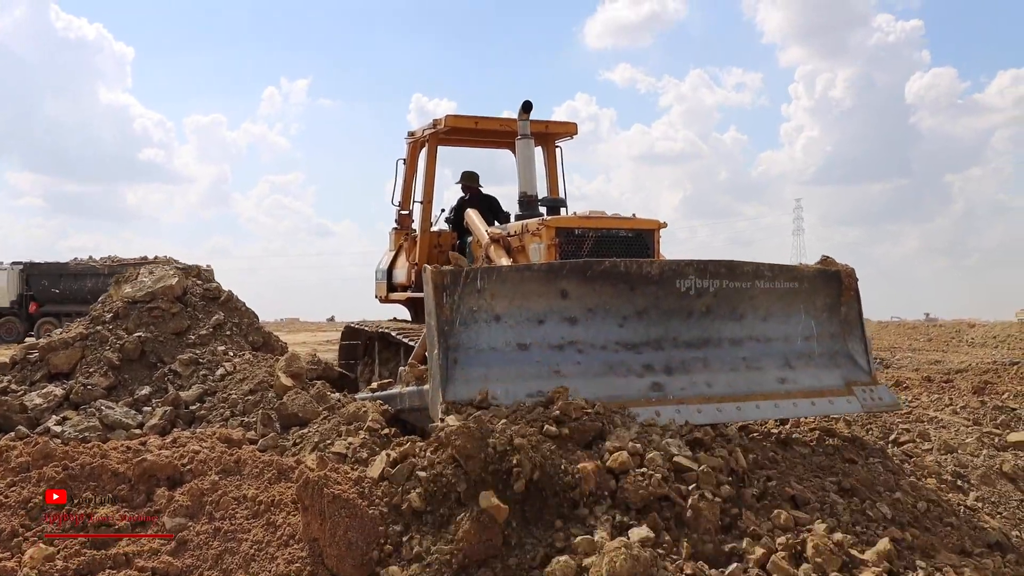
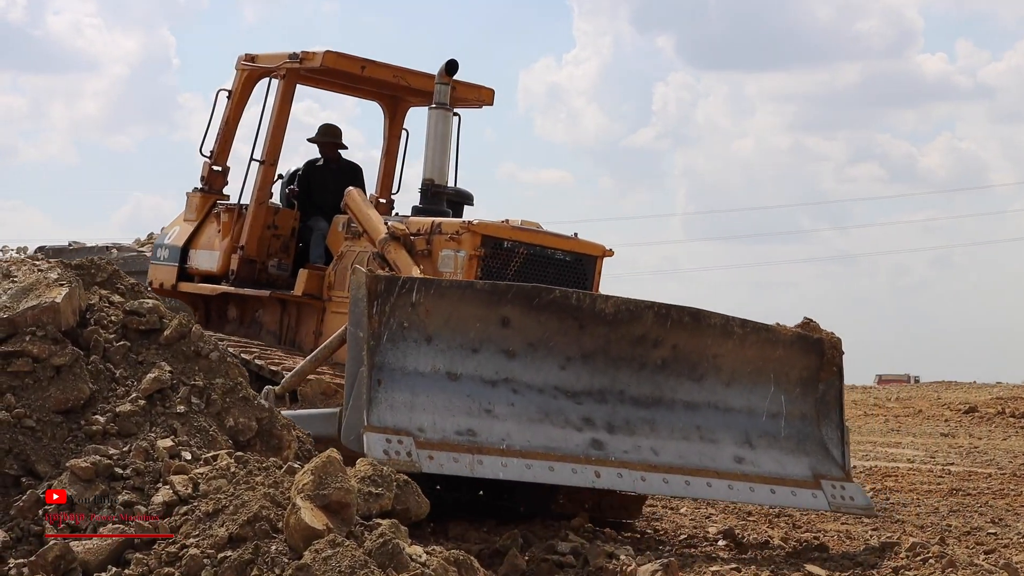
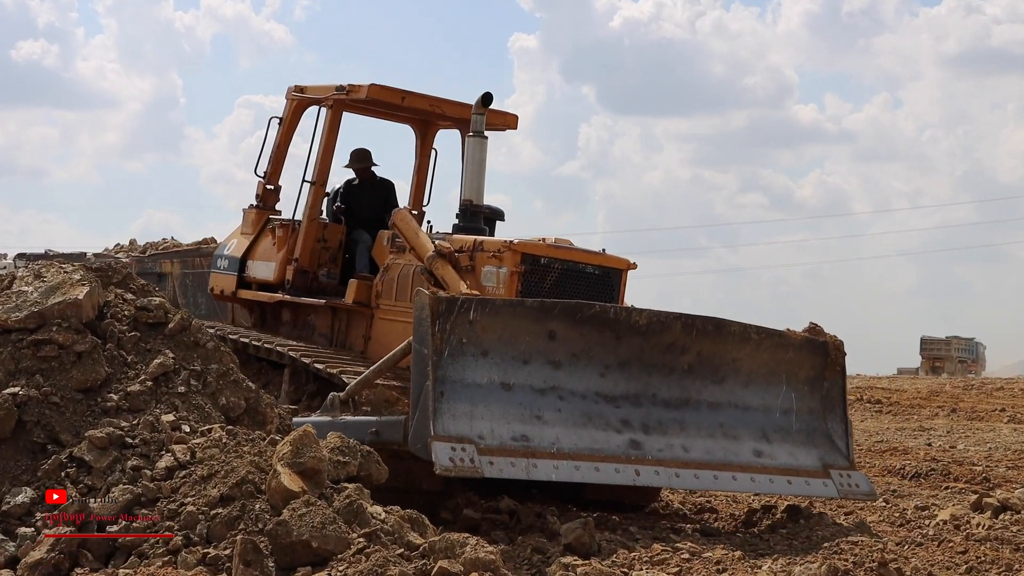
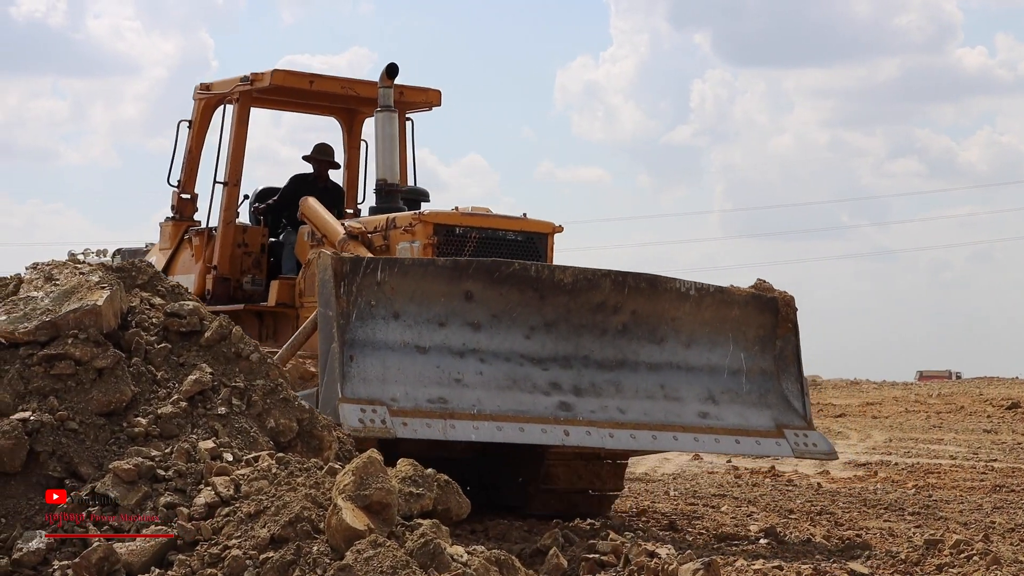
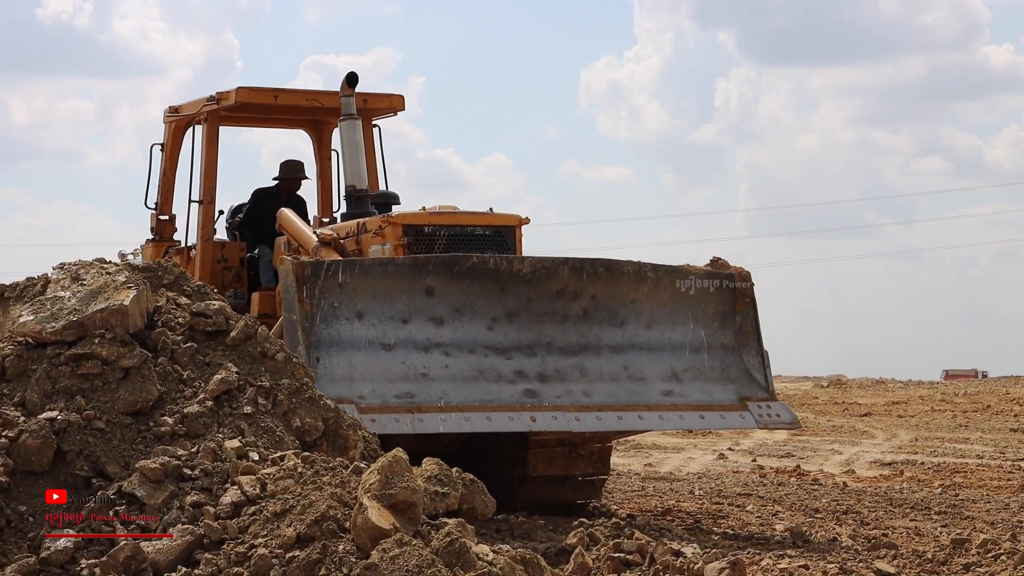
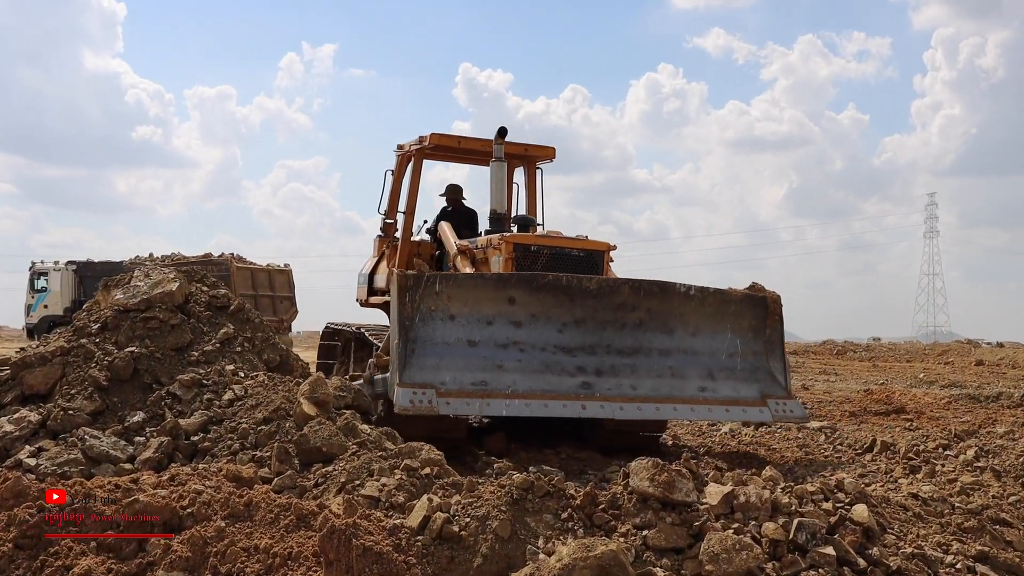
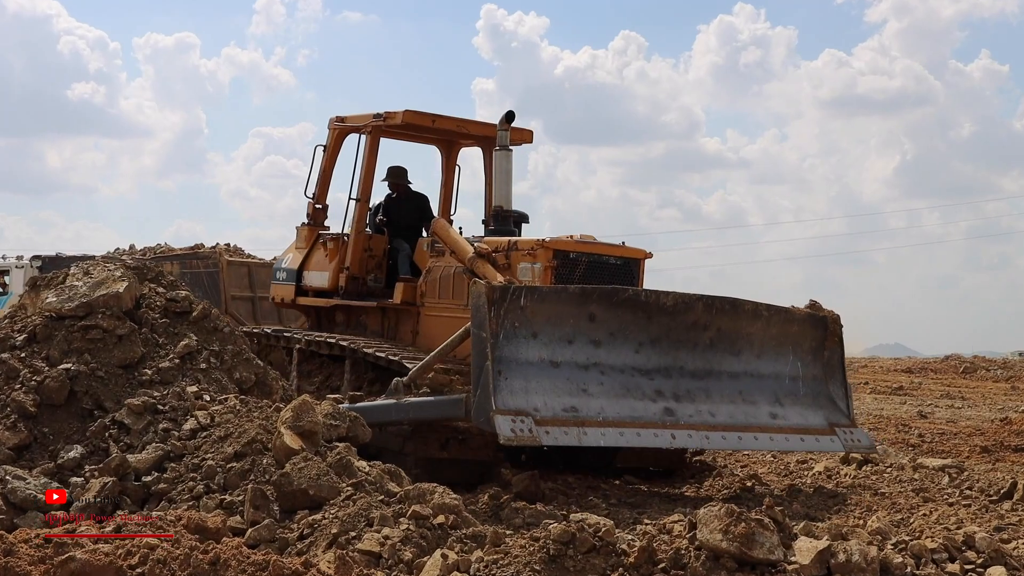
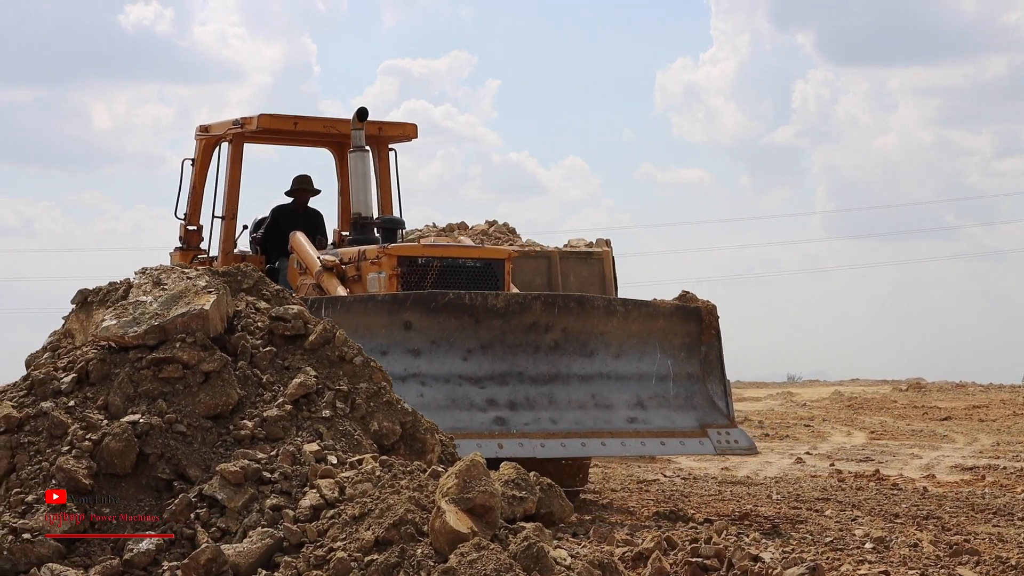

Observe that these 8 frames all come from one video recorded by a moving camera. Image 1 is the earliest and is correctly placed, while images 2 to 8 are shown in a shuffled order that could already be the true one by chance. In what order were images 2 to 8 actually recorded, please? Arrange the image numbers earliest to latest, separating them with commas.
6, 7, 3, 2, 4, 5, 8
